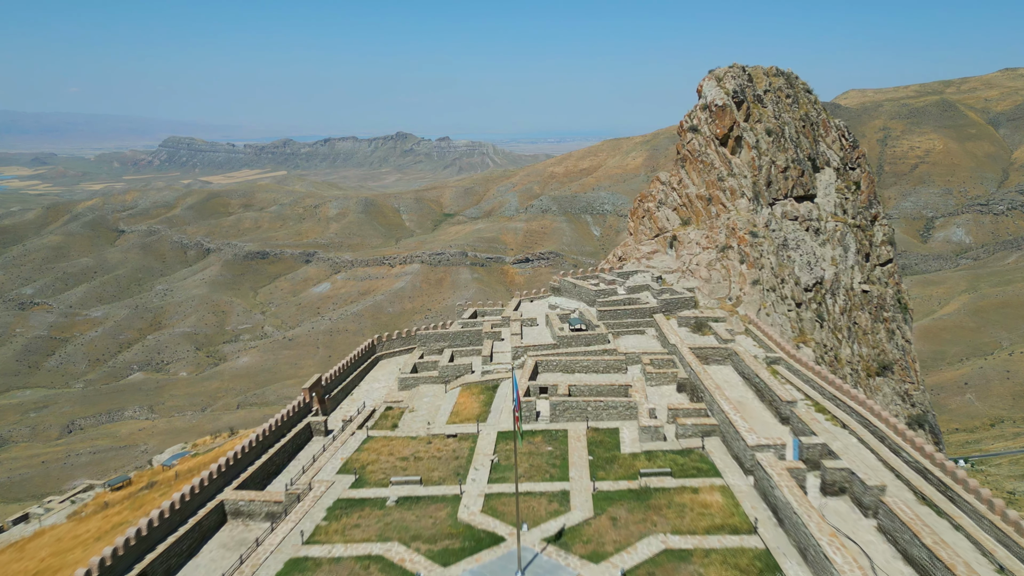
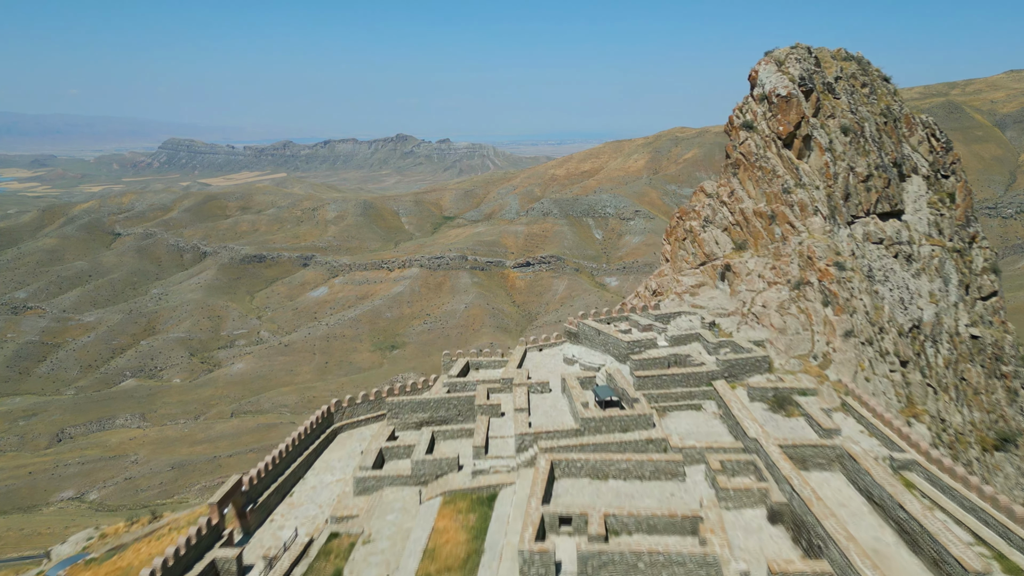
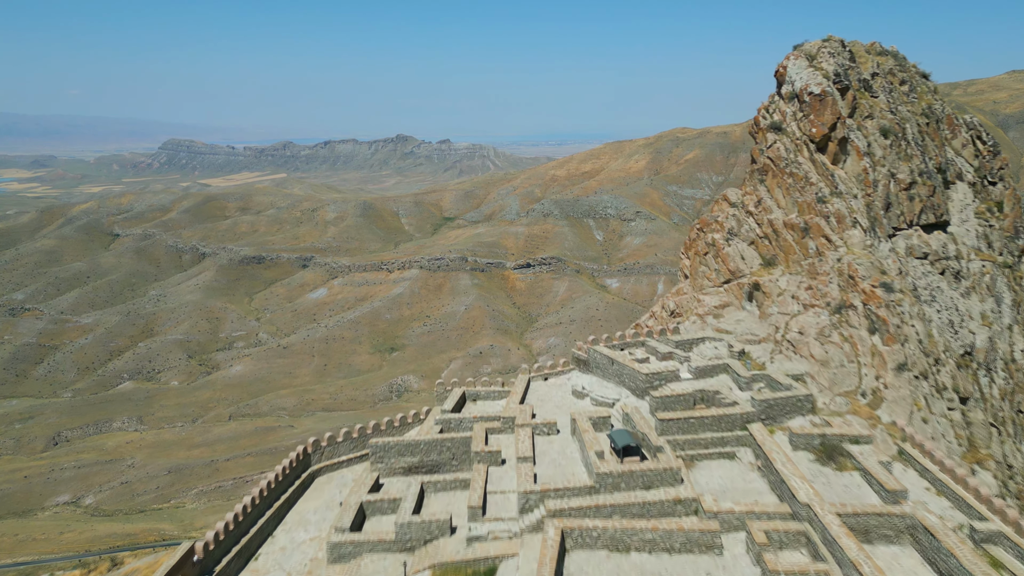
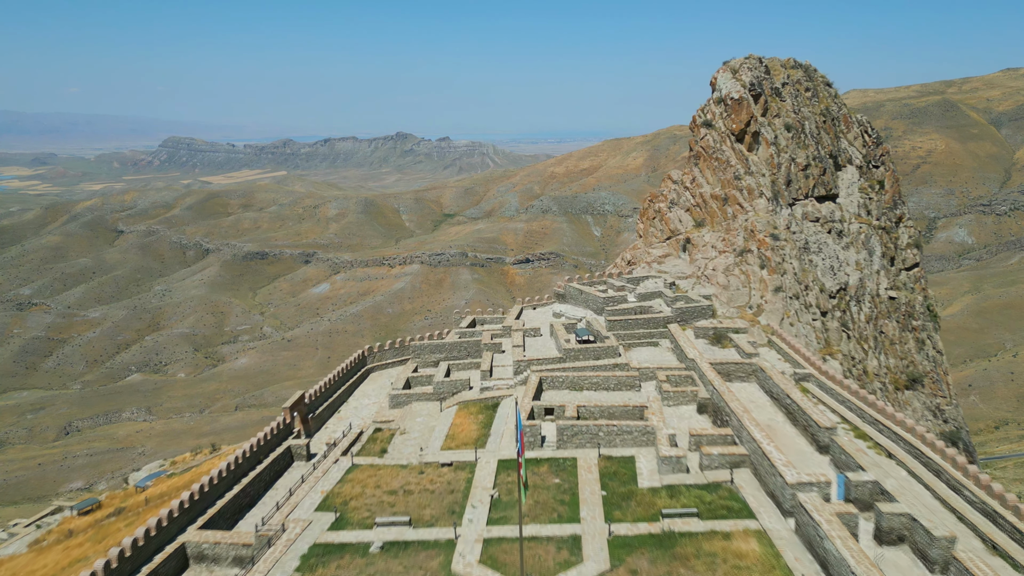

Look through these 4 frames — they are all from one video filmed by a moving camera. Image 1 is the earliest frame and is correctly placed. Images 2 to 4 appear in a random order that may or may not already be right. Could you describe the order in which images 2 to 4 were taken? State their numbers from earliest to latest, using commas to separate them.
4, 2, 3
